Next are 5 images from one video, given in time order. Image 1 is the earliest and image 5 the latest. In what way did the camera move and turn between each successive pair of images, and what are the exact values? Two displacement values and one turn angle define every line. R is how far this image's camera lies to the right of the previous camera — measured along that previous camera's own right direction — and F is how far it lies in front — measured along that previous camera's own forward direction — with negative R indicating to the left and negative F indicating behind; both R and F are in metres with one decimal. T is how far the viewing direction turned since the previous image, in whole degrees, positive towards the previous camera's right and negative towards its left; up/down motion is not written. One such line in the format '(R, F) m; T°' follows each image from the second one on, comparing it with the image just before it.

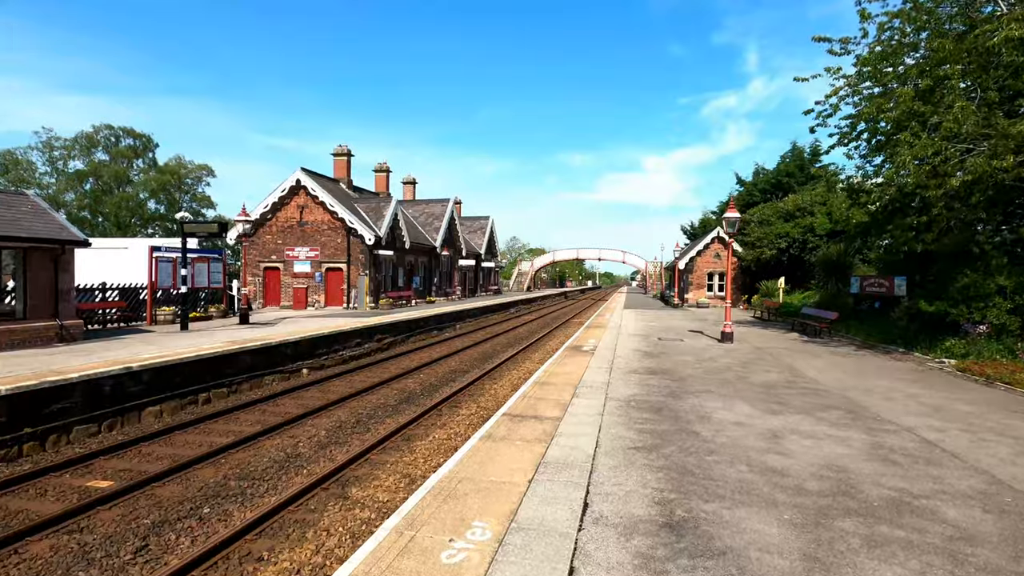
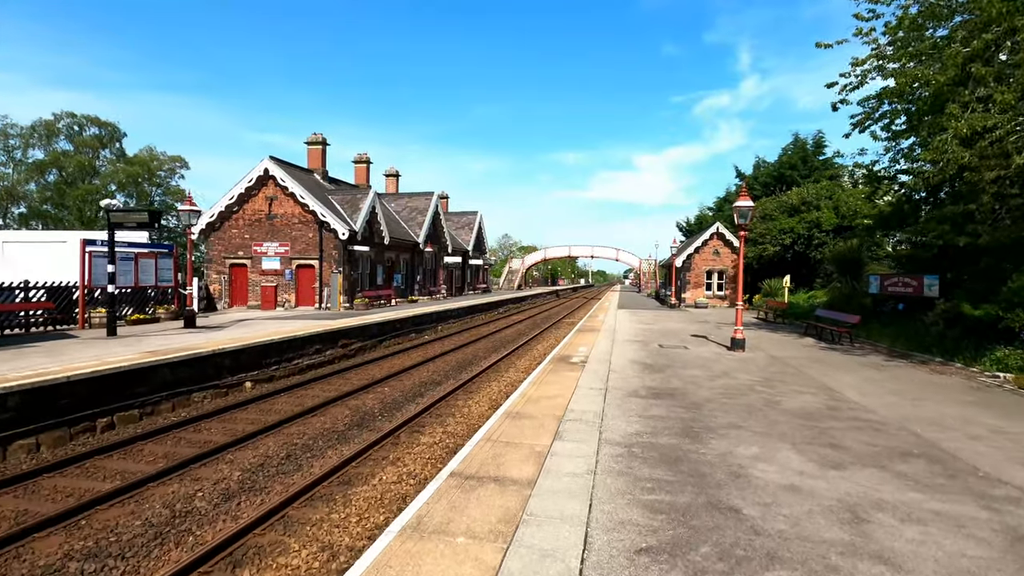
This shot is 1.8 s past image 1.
(+0.4, +2.1) m; +1°
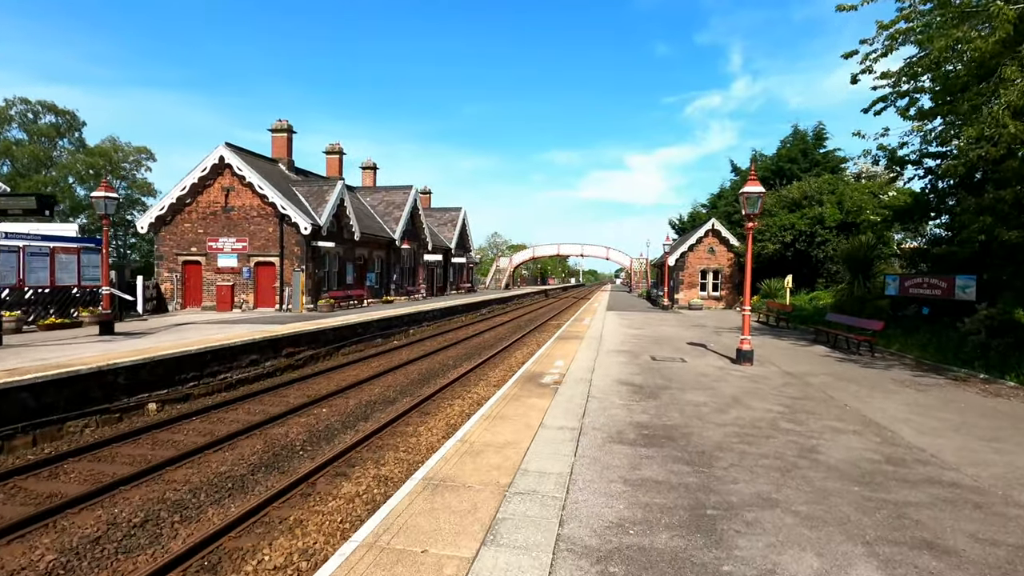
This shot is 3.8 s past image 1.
(+0.6, +2.2) m; +1°
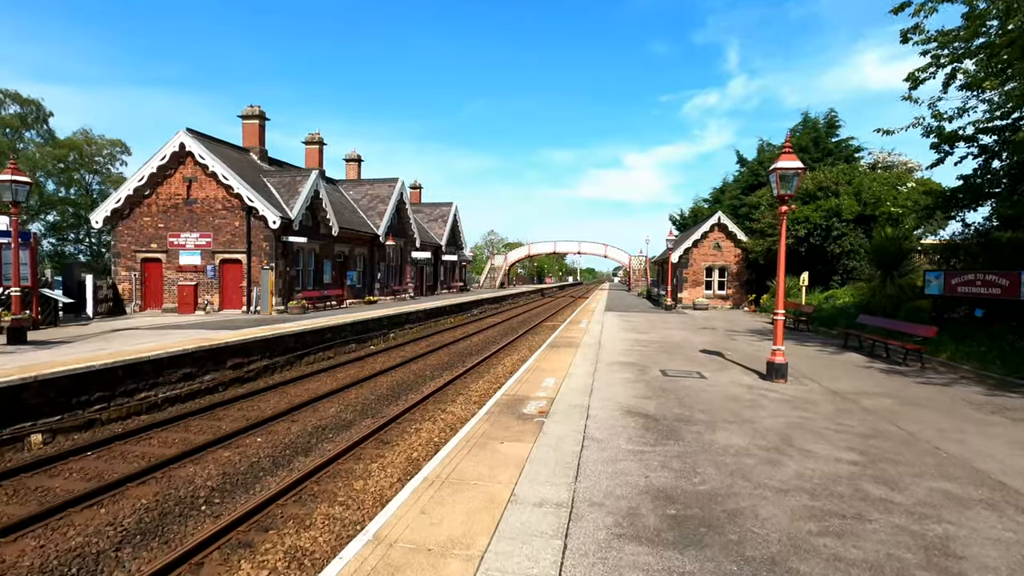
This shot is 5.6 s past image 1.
(+0.3, +2.1) m; 0°
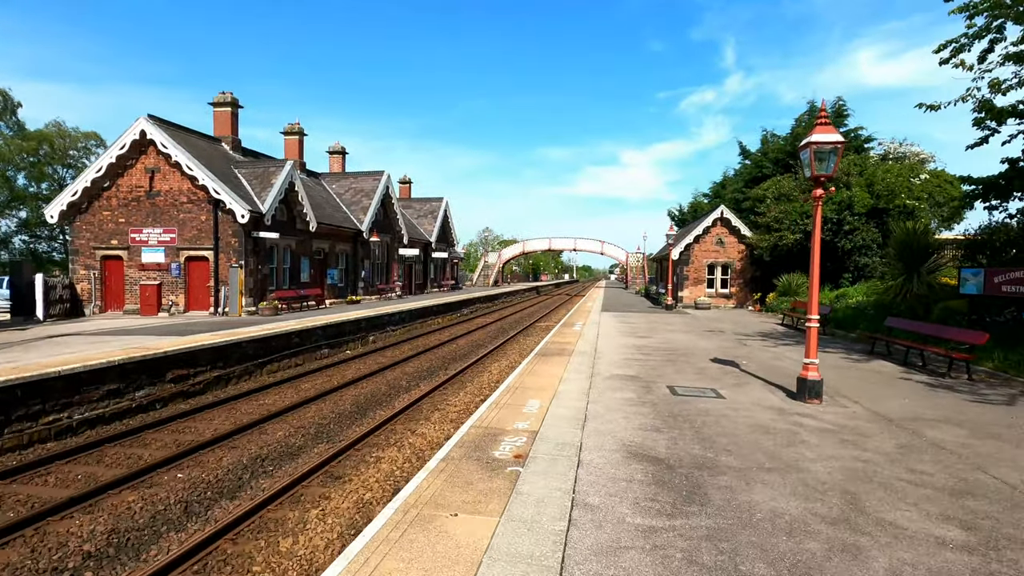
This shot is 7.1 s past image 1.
(+0.3, +1.6) m; 0°
